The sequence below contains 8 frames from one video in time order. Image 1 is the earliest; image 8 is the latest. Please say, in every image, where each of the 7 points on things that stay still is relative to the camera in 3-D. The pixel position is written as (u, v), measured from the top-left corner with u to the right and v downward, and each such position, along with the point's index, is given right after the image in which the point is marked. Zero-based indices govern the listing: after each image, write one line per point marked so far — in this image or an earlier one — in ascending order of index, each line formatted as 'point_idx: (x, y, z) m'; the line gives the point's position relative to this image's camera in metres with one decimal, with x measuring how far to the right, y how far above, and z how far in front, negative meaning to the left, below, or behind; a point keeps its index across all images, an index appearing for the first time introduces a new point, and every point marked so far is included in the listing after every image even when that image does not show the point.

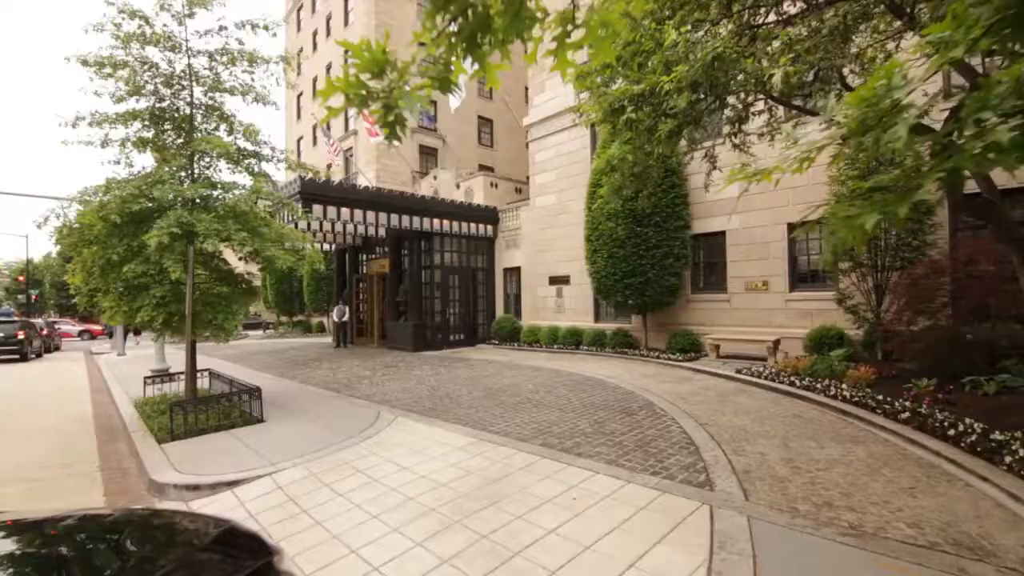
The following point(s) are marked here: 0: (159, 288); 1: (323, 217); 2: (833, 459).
0: (-5.0, 0.0, +7.0) m
1: (-5.4, +2.0, +13.9) m
2: (+3.1, -1.6, +4.8) m
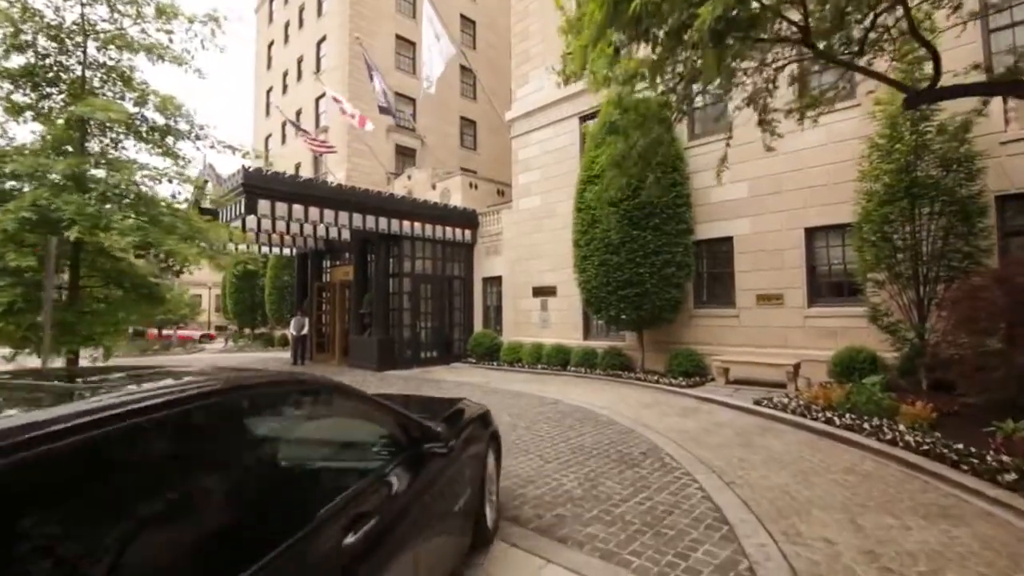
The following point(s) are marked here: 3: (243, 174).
0: (-5.4, 0.0, +5.3) m
1: (-5.9, +1.8, +12.2) m
2: (+2.7, -1.7, +3.3) m
3: (-6.4, +2.7, +11.8) m
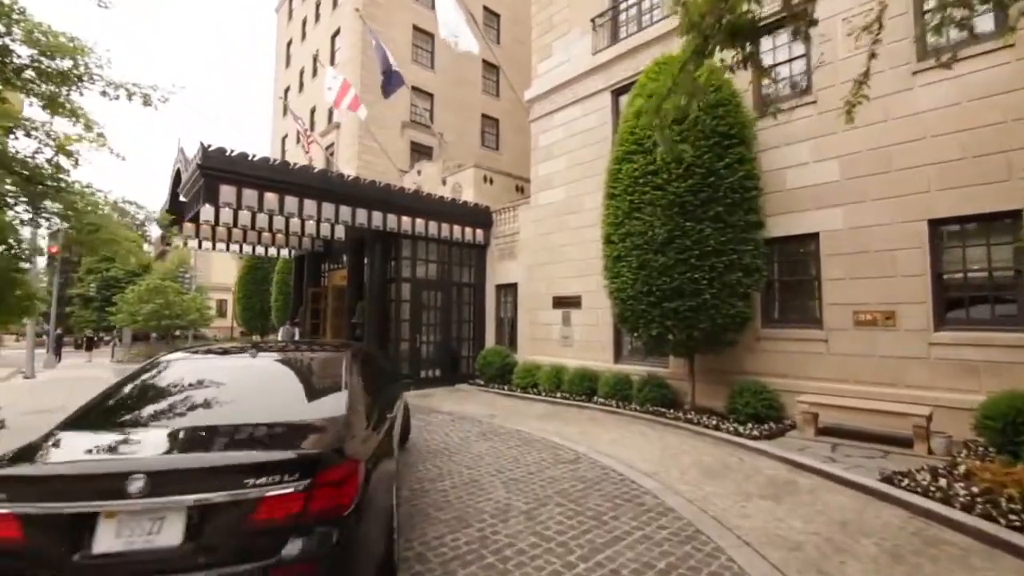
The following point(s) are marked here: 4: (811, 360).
0: (-5.5, 0.0, +3.3) m
1: (-5.6, +1.7, +10.2) m
2: (+2.5, -1.8, +0.7) m
3: (-6.1, +2.6, +9.8) m
4: (+4.5, -1.1, +7.5) m
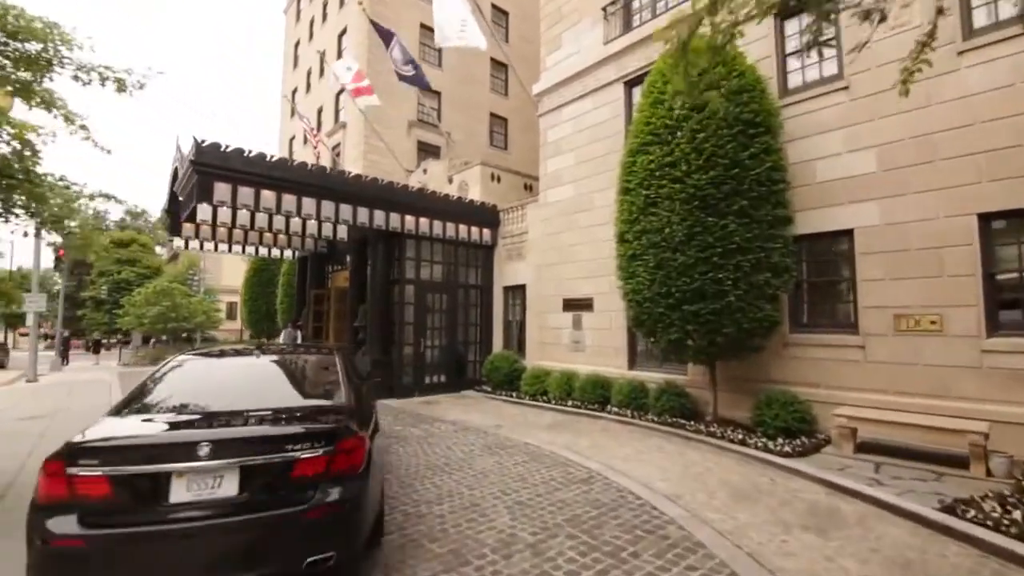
0: (-5.5, 0.0, +2.8) m
1: (-5.5, +1.7, +9.7) m
2: (+2.5, -1.7, +0.1) m
3: (-5.9, +2.6, +9.4) m
4: (+4.6, -1.1, +6.9) m
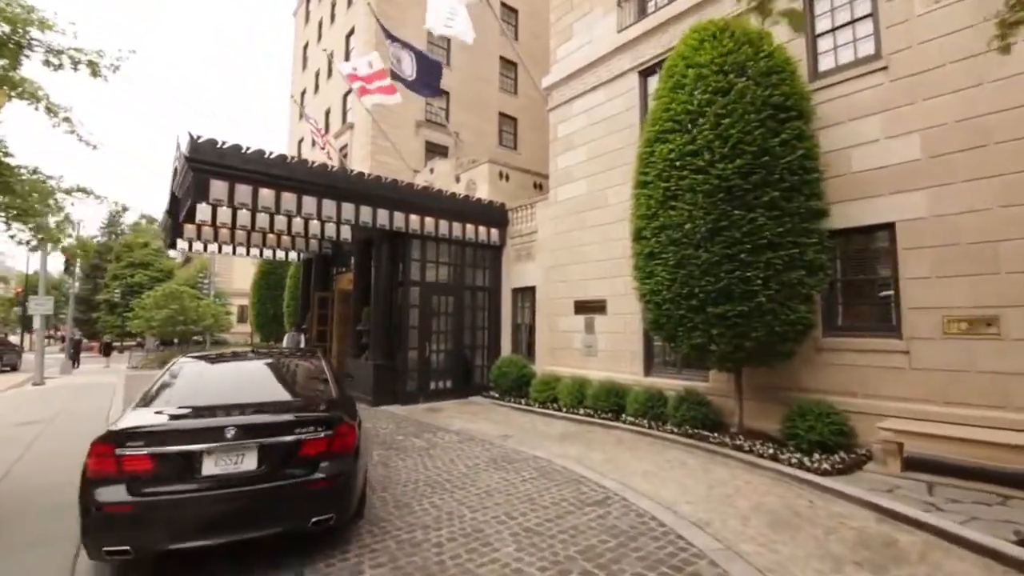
0: (-5.5, 0.0, +2.4) m
1: (-5.3, +1.6, +9.3) m
2: (+2.4, -1.7, -0.5) m
3: (-5.8, +2.5, +9.0) m
4: (+4.7, -1.1, +6.3) m
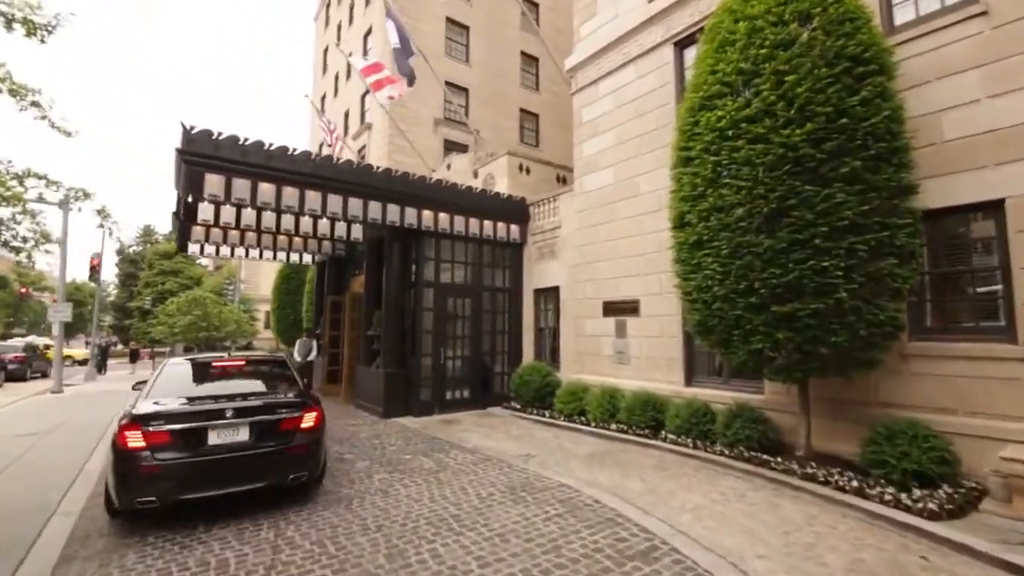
0: (-5.4, 0.0, +1.7) m
1: (-5.0, +1.6, +8.6) m
2: (+2.3, -1.6, -1.6) m
3: (-5.5, +2.5, +8.3) m
4: (+4.9, -1.0, +5.0) m
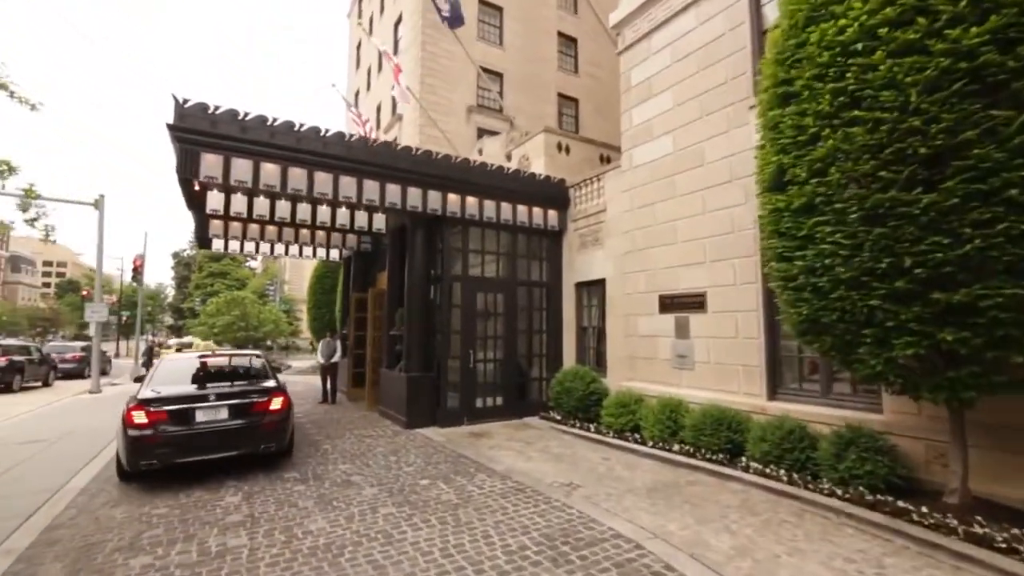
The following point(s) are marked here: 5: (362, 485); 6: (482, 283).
0: (-5.4, +0.1, +0.7) m
1: (-4.4, +1.7, +7.6) m
2: (+2.1, -1.5, -3.1) m
3: (-5.0, +2.6, +7.3) m
4: (+5.2, -0.9, +3.3) m
5: (-1.8, -2.3, +5.9) m
6: (-0.6, +0.1, +10.3) m
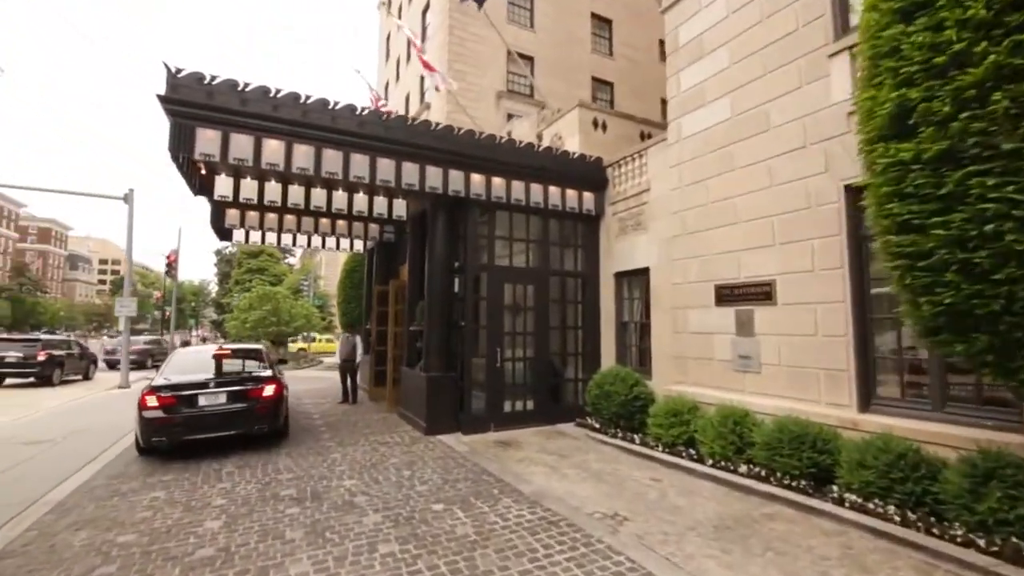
0: (-5.5, +0.2, +0.1) m
1: (-4.0, +1.8, +6.8) m
2: (+1.8, -1.4, -4.3) m
3: (-4.6, +2.7, +6.6) m
4: (+5.3, -0.7, +1.9) m
5: (-1.5, -2.2, +5.0) m
6: (0.0, +0.3, +9.3) m
